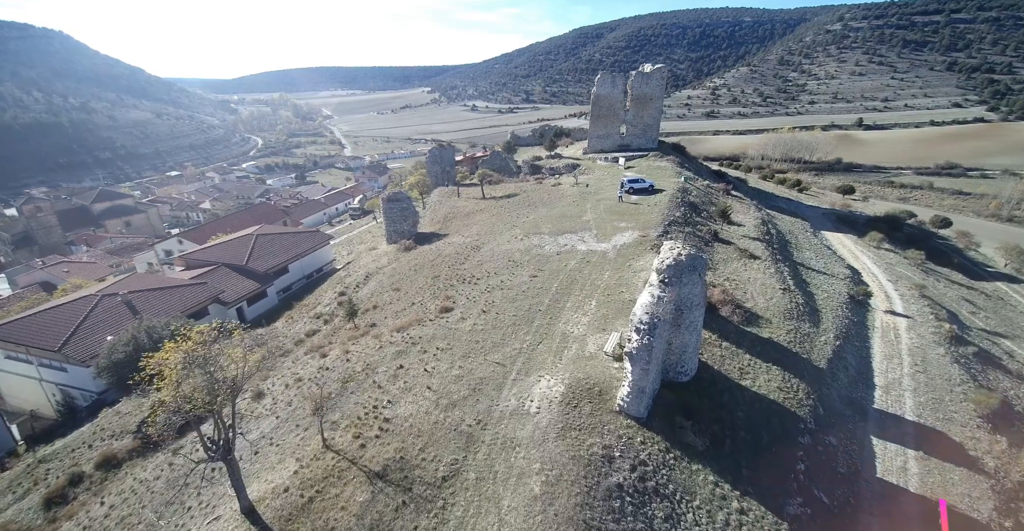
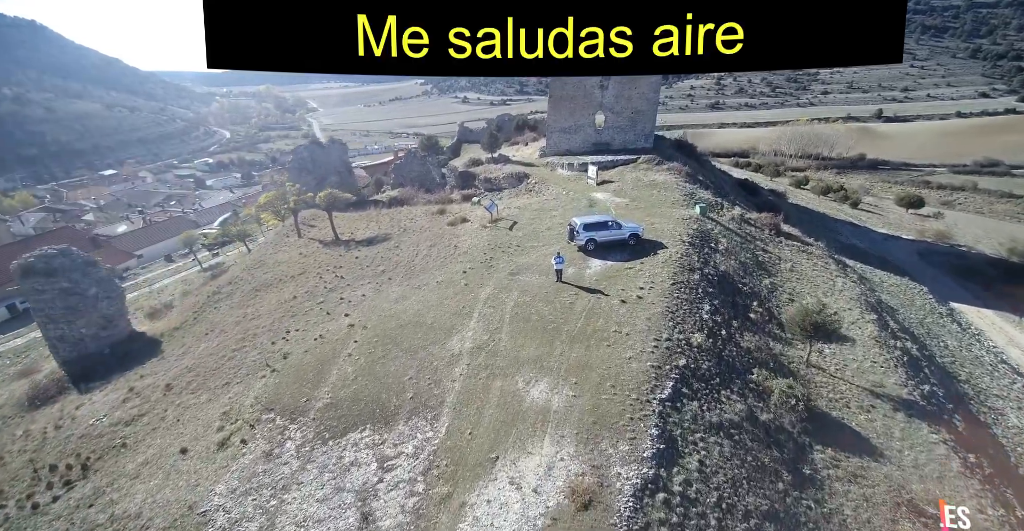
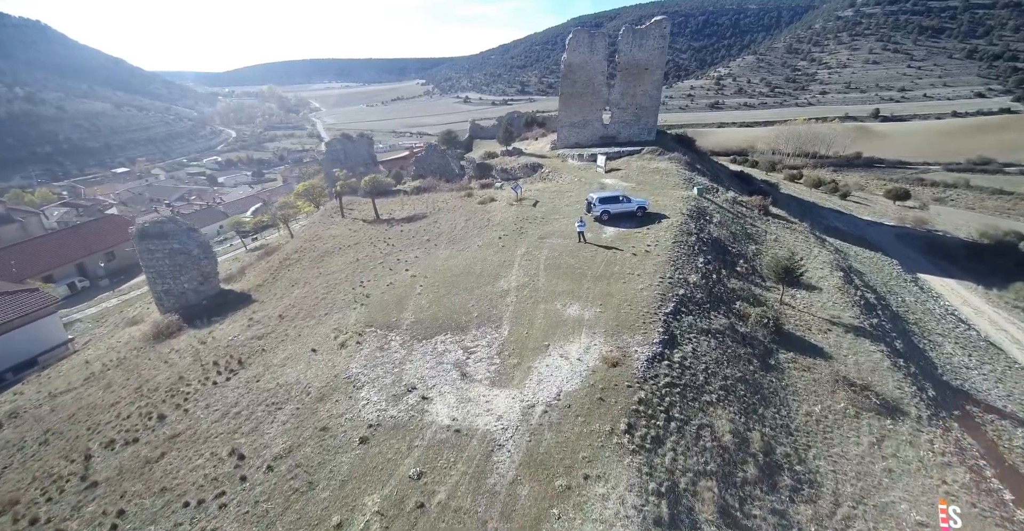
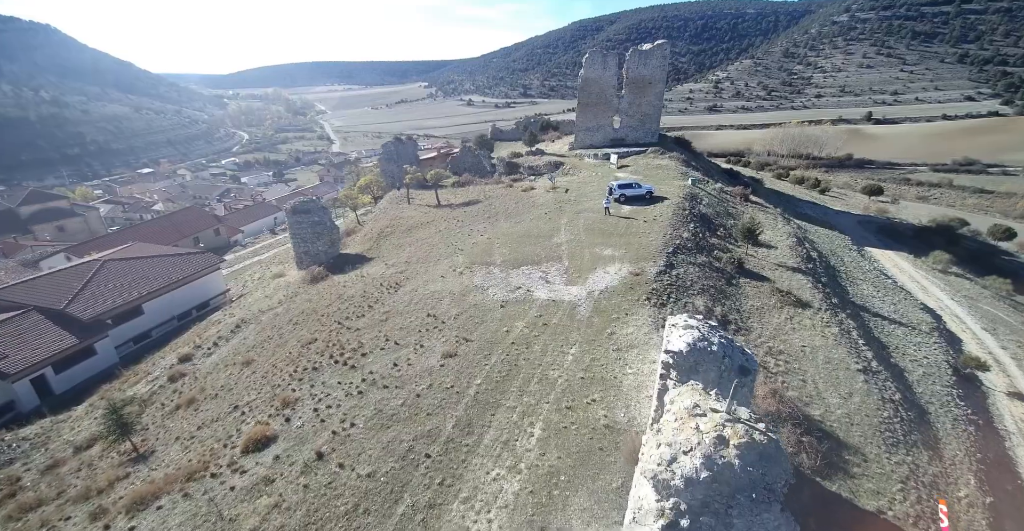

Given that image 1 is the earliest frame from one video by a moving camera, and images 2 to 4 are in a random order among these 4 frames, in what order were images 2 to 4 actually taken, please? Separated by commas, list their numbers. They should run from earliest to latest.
4, 3, 2
